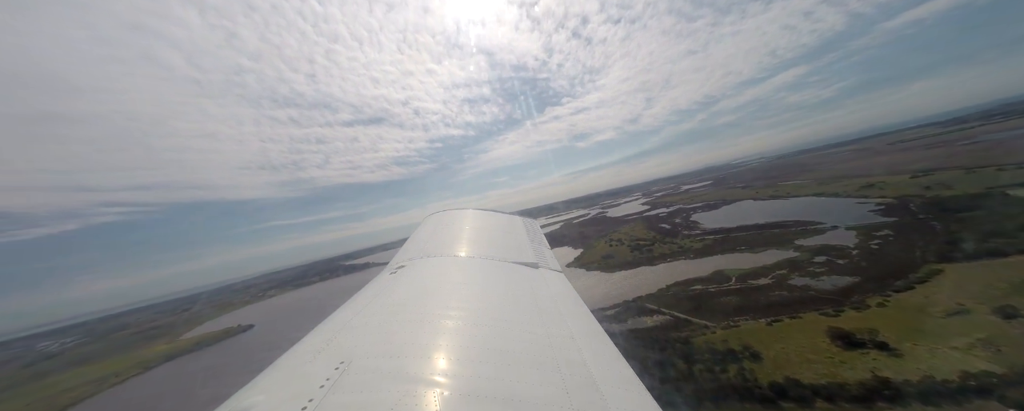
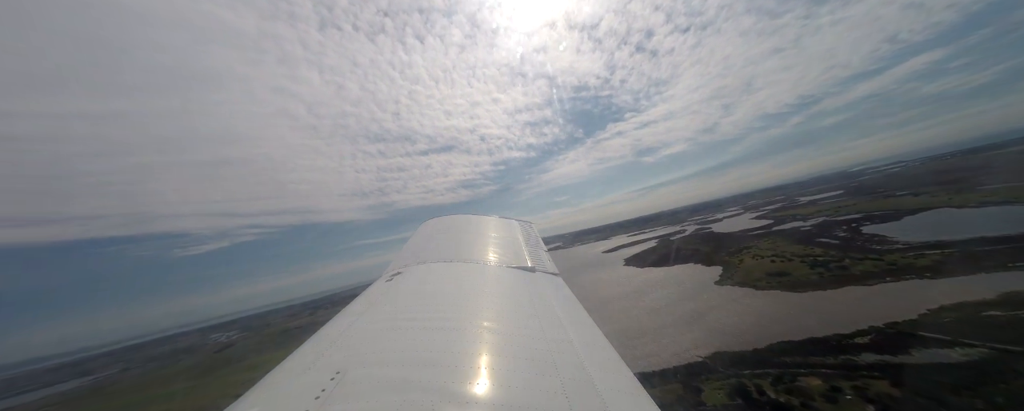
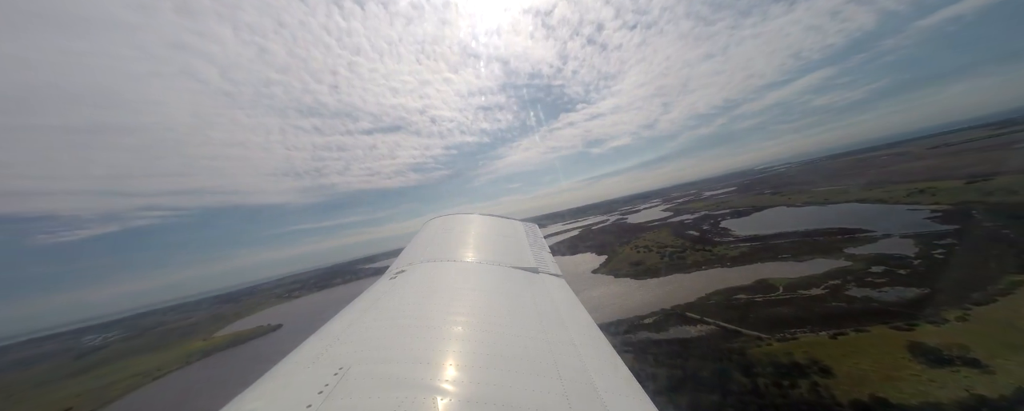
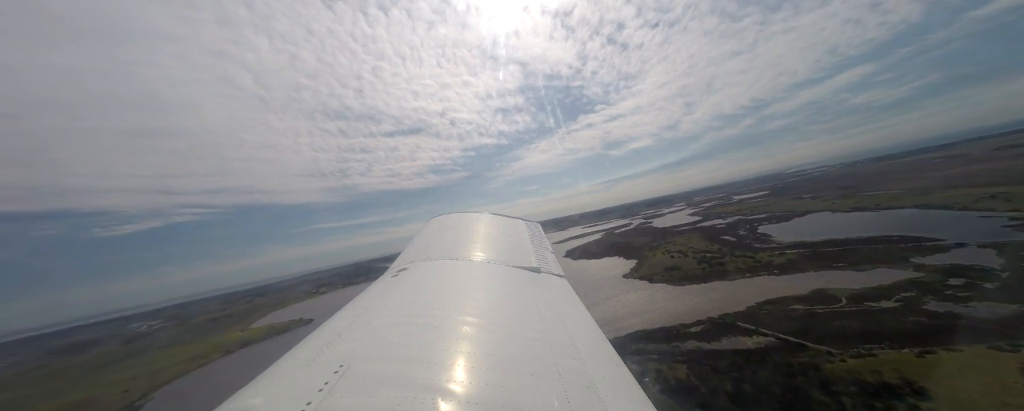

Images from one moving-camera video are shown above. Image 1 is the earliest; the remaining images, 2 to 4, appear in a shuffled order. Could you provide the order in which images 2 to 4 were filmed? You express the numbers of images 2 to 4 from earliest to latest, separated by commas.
3, 4, 2
